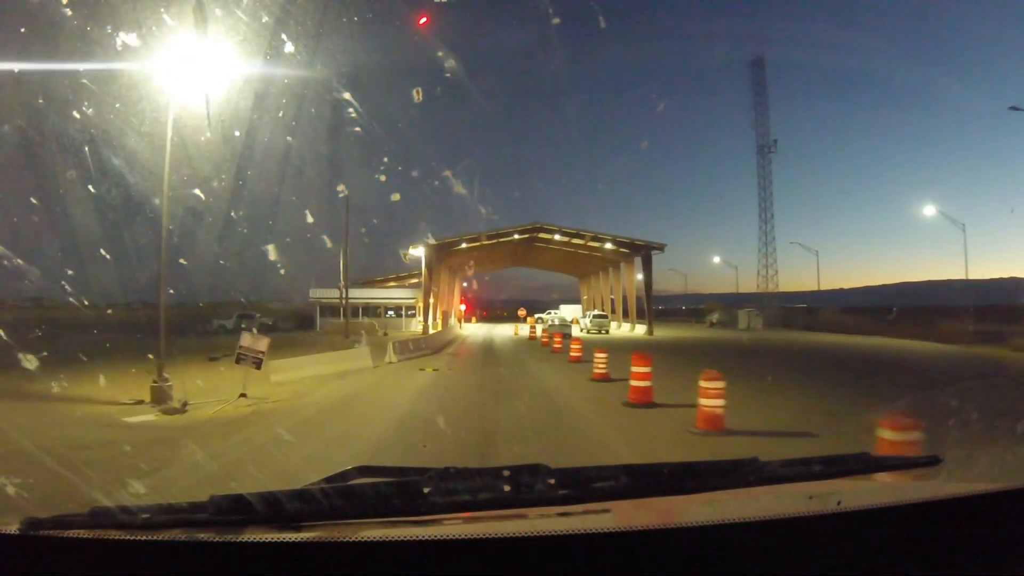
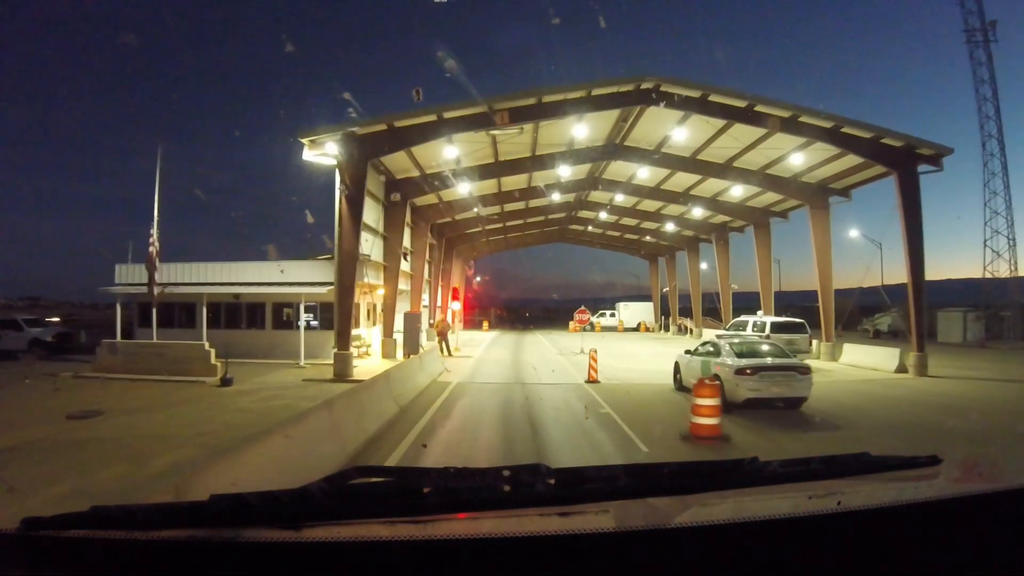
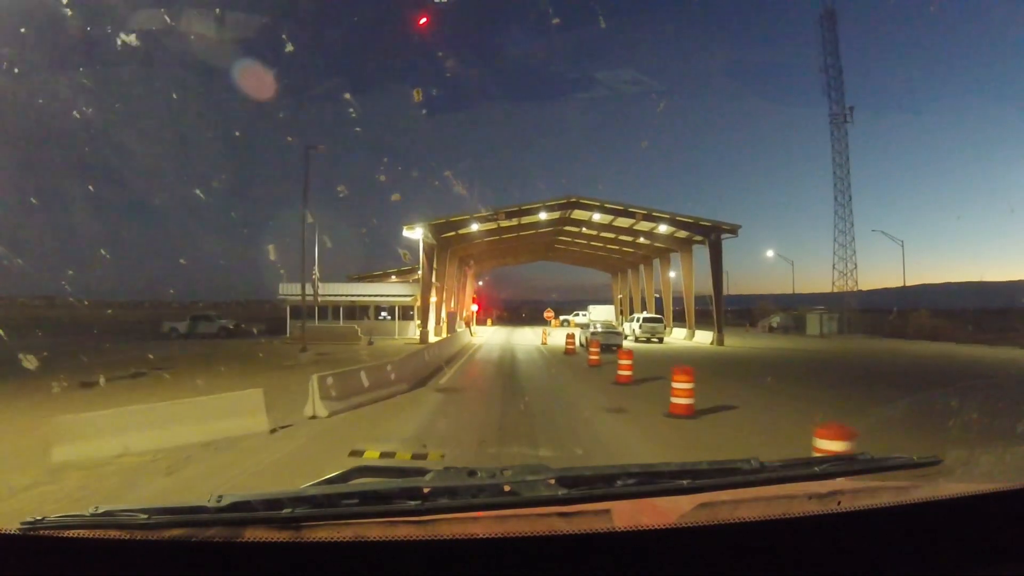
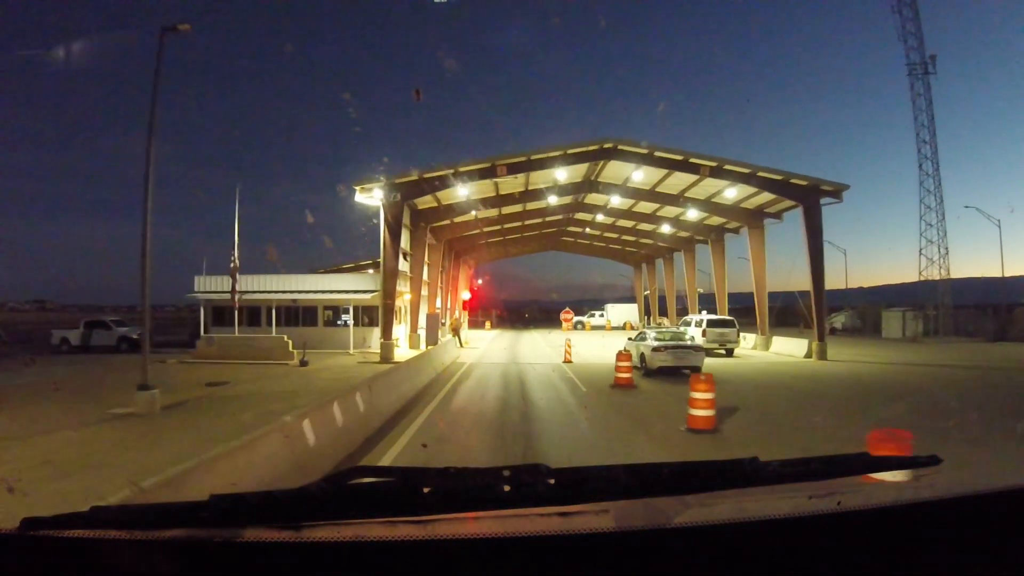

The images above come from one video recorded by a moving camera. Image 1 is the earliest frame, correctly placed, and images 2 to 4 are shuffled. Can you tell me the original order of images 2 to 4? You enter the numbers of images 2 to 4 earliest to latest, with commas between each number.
3, 4, 2
